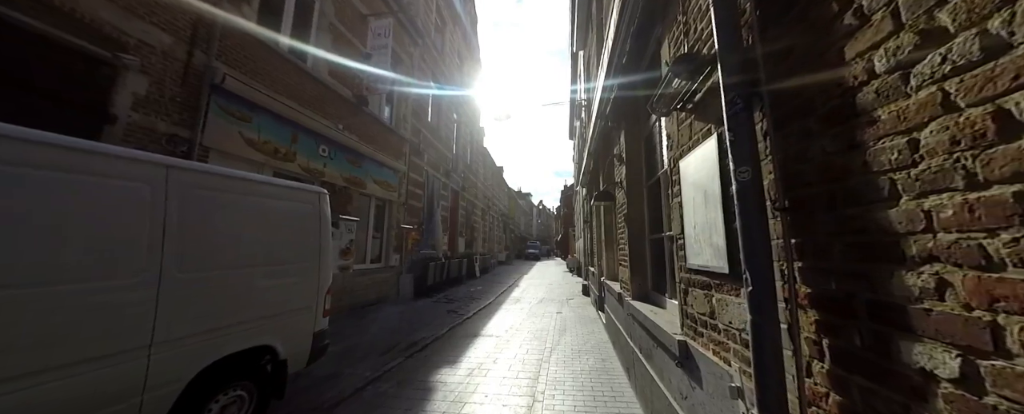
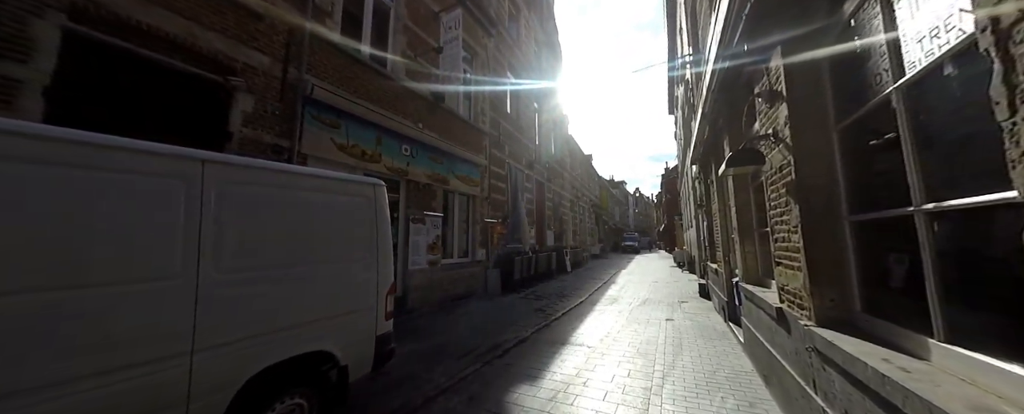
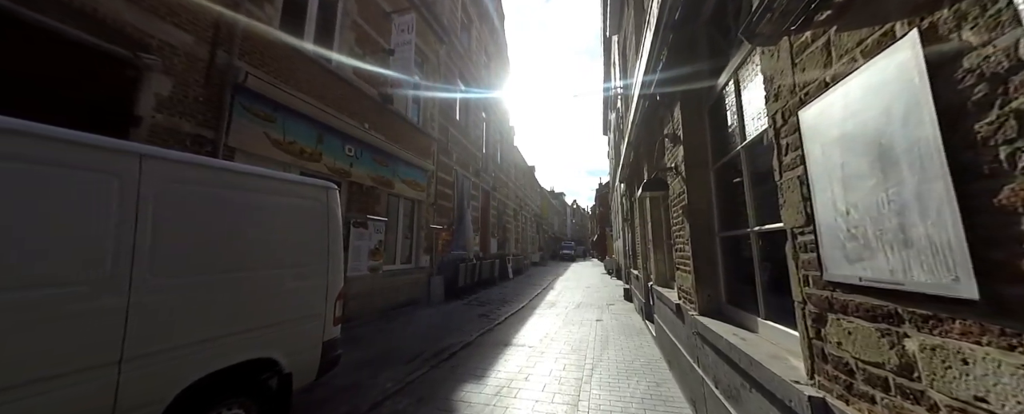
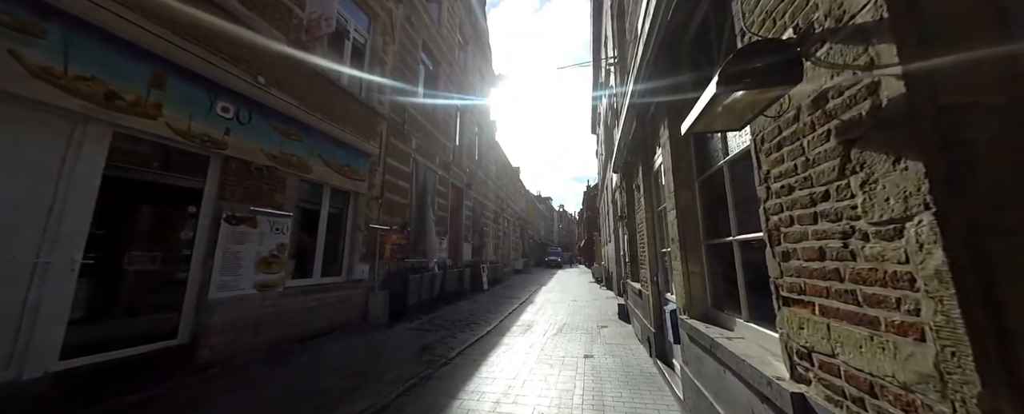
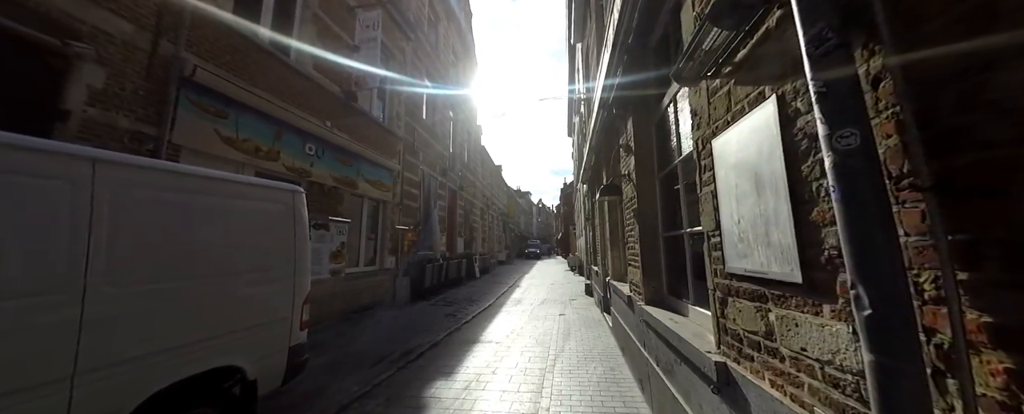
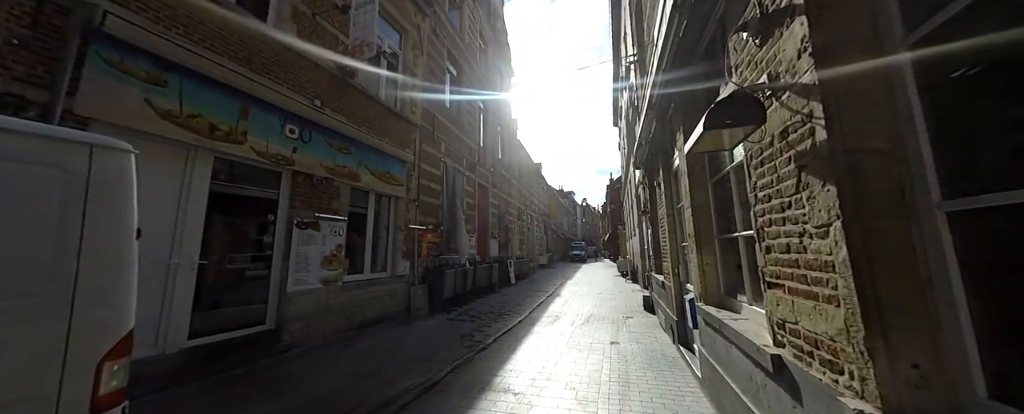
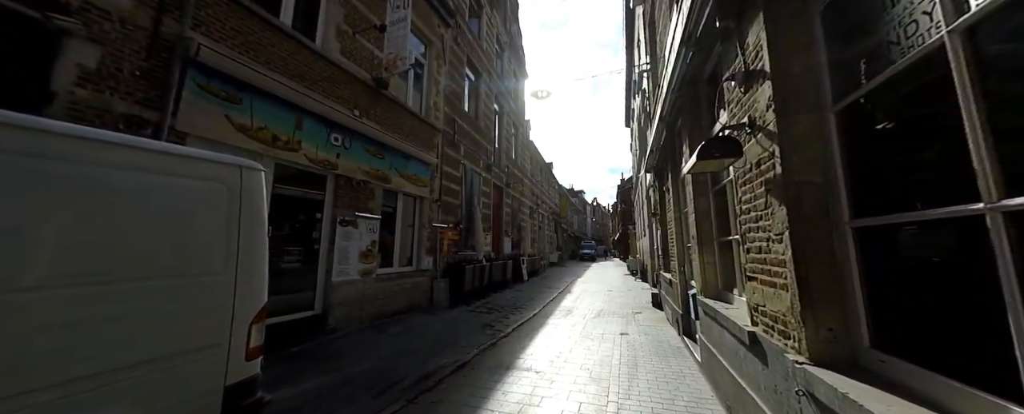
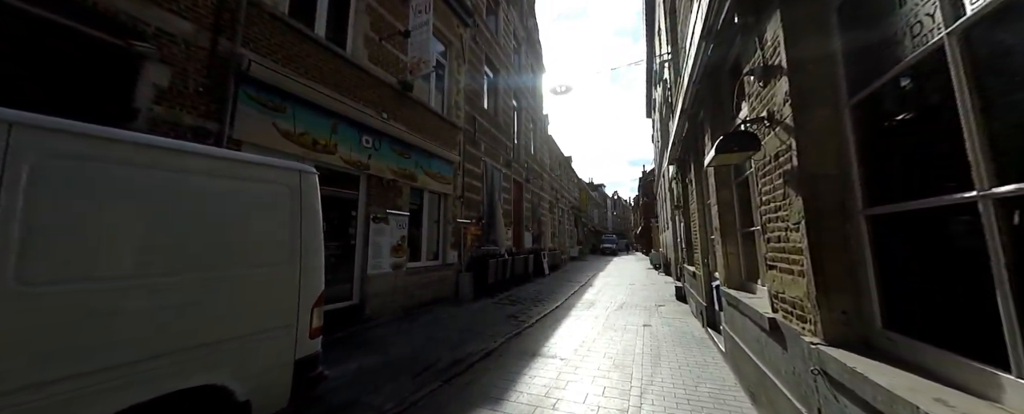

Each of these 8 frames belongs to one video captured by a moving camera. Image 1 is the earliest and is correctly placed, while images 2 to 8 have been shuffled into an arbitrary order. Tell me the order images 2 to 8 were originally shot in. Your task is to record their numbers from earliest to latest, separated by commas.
5, 3, 2, 8, 7, 6, 4
